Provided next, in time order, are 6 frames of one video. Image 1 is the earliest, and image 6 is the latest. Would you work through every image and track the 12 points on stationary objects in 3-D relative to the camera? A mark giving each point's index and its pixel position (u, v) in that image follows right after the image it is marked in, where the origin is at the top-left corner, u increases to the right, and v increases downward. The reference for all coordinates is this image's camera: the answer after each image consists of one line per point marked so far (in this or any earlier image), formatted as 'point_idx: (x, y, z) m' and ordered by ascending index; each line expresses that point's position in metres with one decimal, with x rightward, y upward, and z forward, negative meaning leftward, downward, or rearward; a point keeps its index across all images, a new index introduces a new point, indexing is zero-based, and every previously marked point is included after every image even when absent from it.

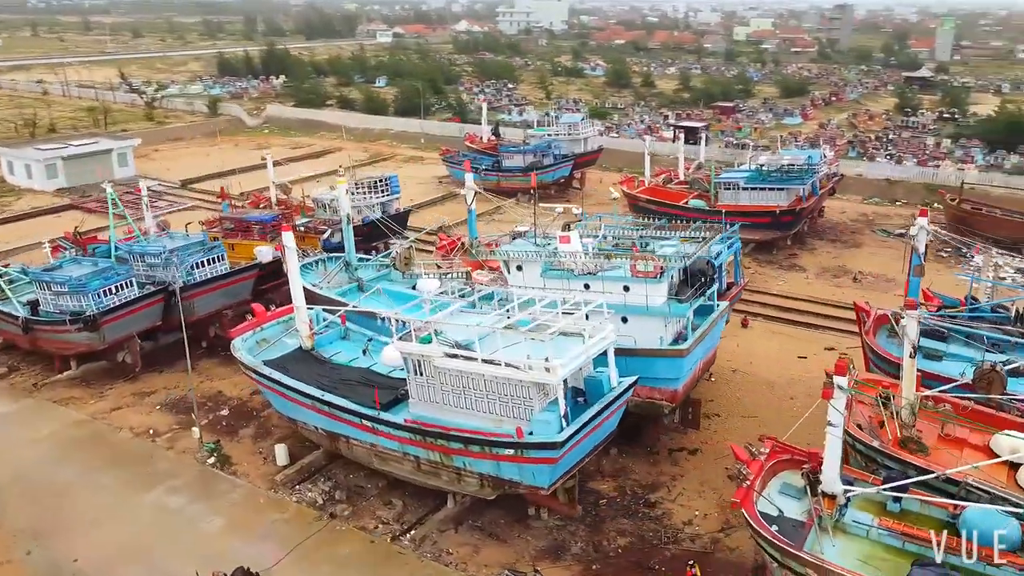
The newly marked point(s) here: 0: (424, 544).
0: (-1.2, -3.5, +11.1) m
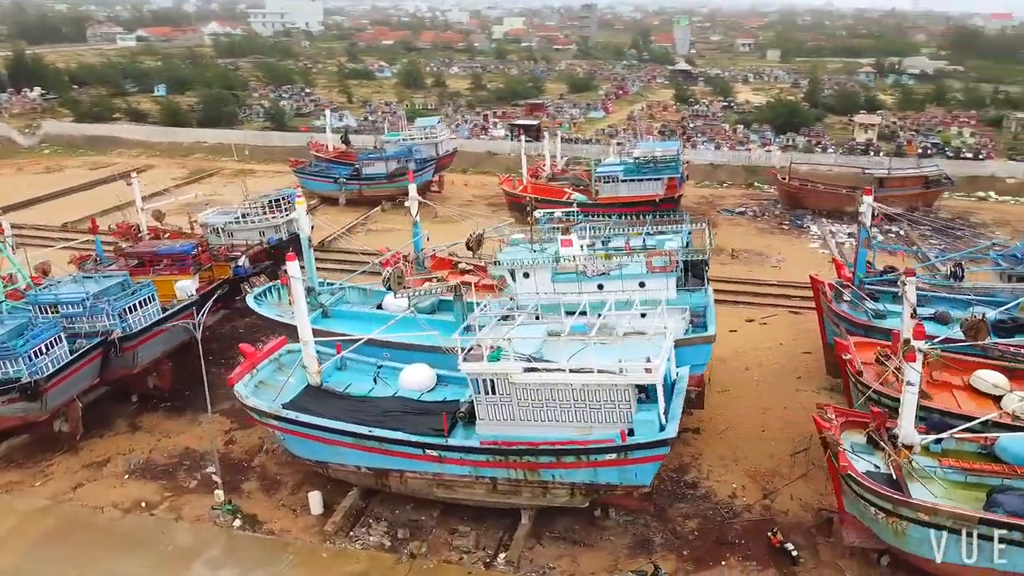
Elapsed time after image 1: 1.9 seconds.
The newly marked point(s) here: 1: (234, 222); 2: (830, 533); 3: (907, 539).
0: (+0.2, -3.7, +10.9) m
1: (-6.9, +1.6, +19.8) m
2: (+4.6, -3.6, +11.7) m
3: (+5.0, -3.2, +10.2) m
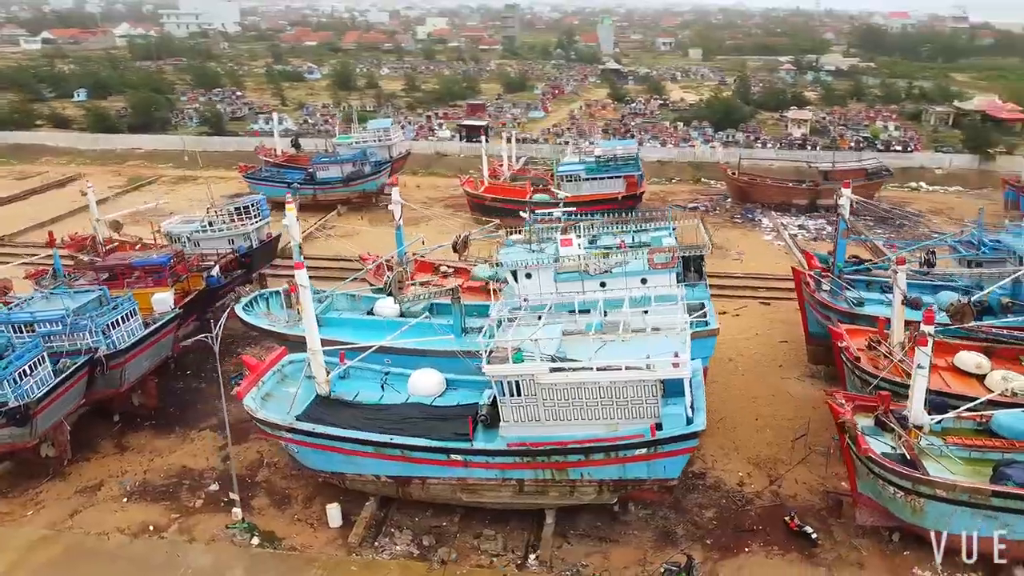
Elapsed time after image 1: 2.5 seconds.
0: (+0.6, -3.8, +11.0) m
1: (-7.4, +1.4, +19.1) m
2: (+4.9, -3.4, +12.1) m
3: (+5.5, -3.0, +10.7) m
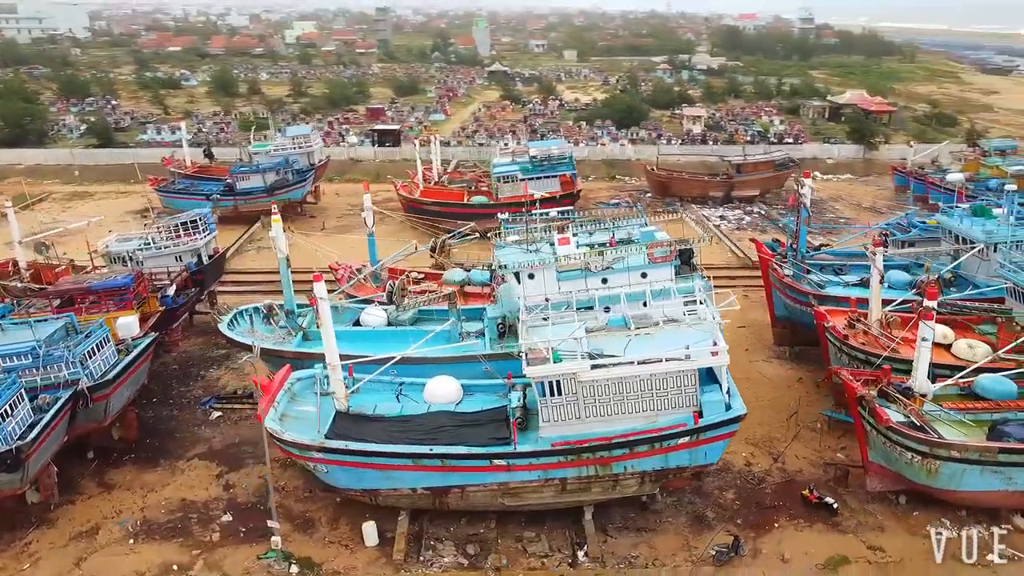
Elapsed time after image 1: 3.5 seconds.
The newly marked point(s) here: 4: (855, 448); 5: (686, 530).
0: (+1.3, -3.7, +11.1) m
1: (-8.2, +0.9, +17.9) m
2: (+5.4, -3.1, +12.9) m
3: (+6.1, -2.7, +11.5) m
4: (+6.0, -2.8, +14.0) m
5: (+2.5, -3.5, +11.7) m
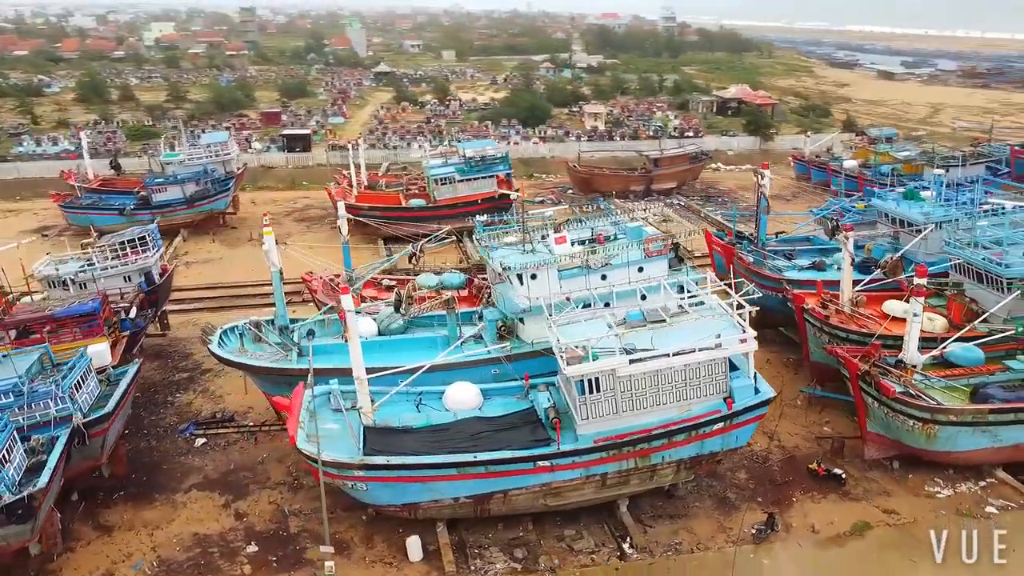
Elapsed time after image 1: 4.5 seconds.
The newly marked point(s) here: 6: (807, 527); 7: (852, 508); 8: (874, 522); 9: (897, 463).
0: (+2.0, -3.6, +11.3) m
1: (-8.7, +0.4, +16.5) m
2: (+5.7, -2.8, +13.8) m
3: (+6.6, -2.4, +12.5) m
4: (+6.1, -2.5, +14.9) m
5: (+3.1, -3.4, +12.2) m
6: (+4.3, -3.5, +11.8) m
7: (+5.2, -3.4, +12.2) m
8: (+5.3, -3.4, +11.8) m
9: (+6.4, -2.9, +13.4) m
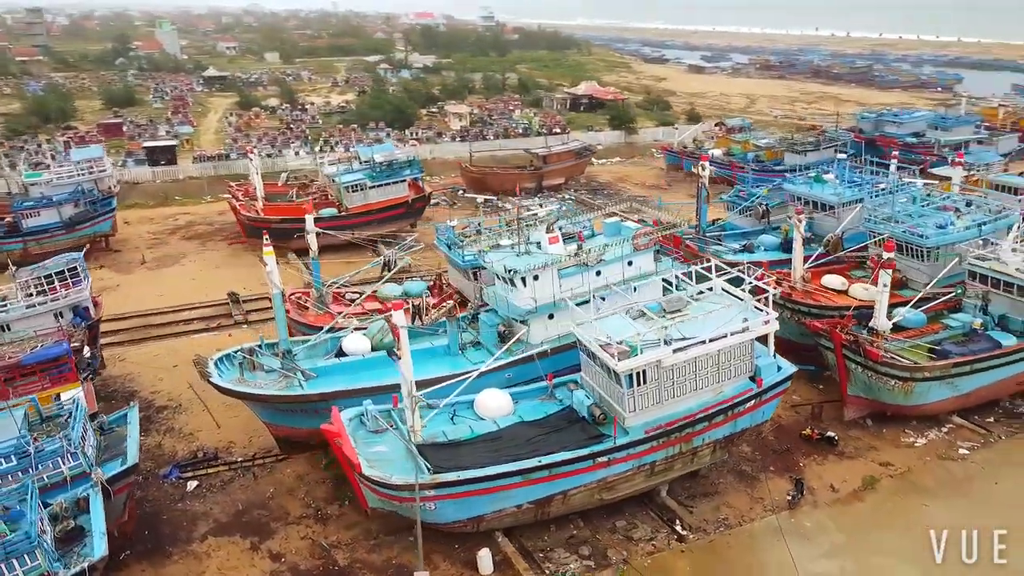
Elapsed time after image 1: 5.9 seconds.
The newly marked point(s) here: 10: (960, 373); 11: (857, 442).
0: (+2.8, -3.5, +11.9) m
1: (-9.0, -0.4, +14.6) m
2: (+5.8, -2.4, +15.0) m
3: (+7.0, -1.9, +14.0) m
4: (+5.9, -2.0, +16.2) m
5: (+3.7, -3.2, +12.9) m
6: (+5.0, -3.2, +12.8) m
7: (+5.7, -3.0, +13.5) m
8: (+6.0, -3.1, +13.1) m
9: (+6.6, -2.4, +14.8) m
10: (+7.8, -1.5, +14.0) m
11: (+6.1, -2.7, +14.2) m
